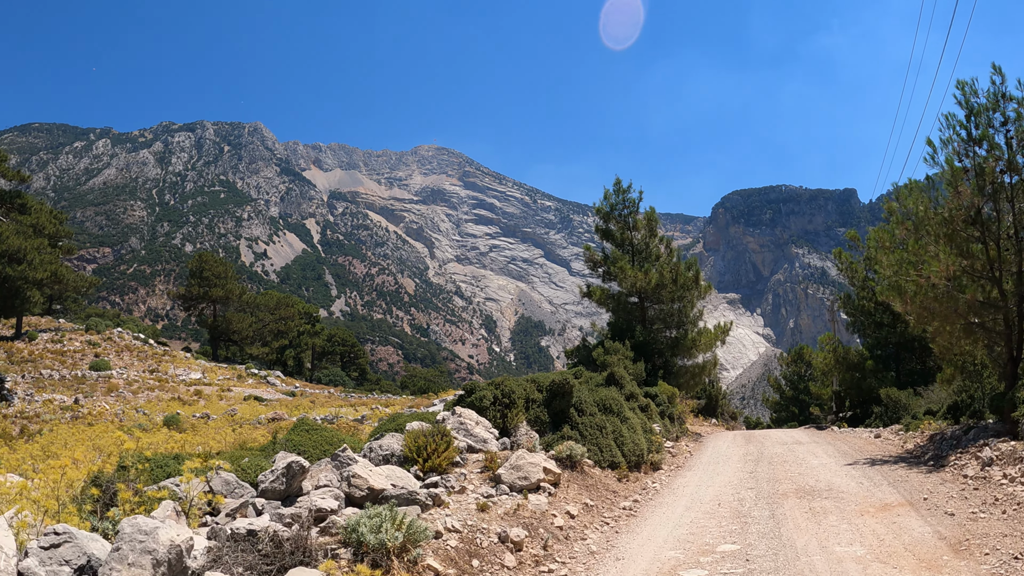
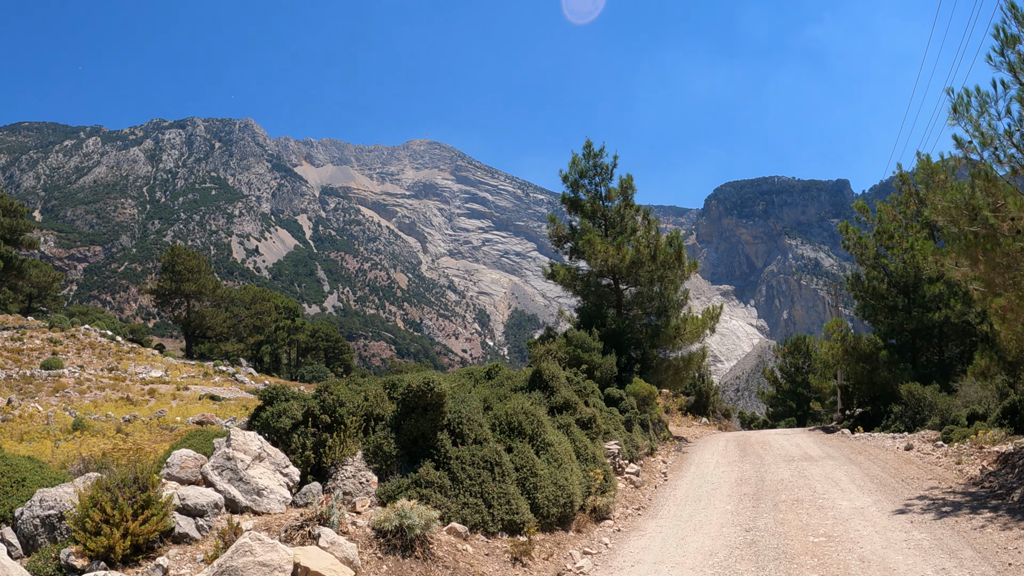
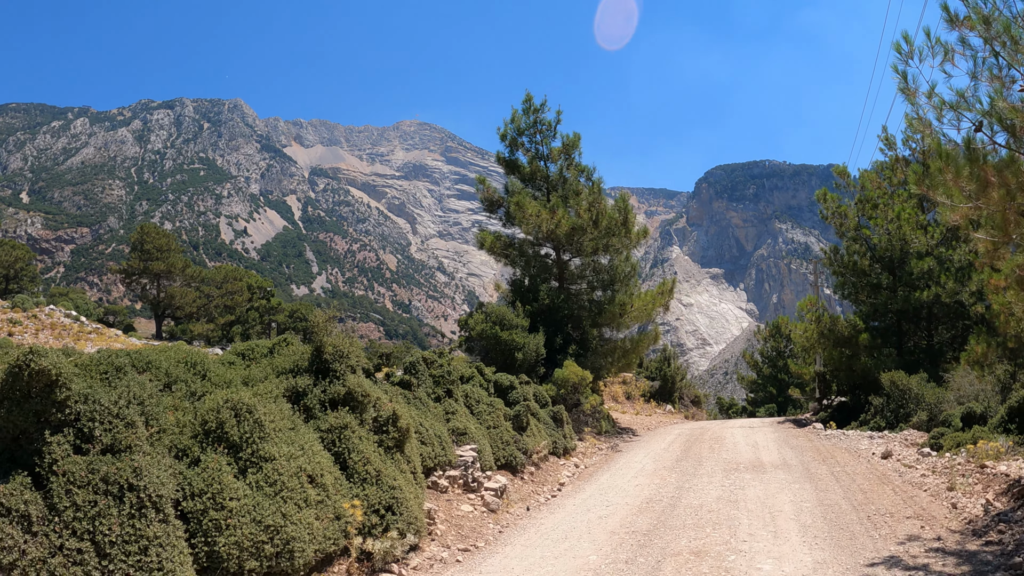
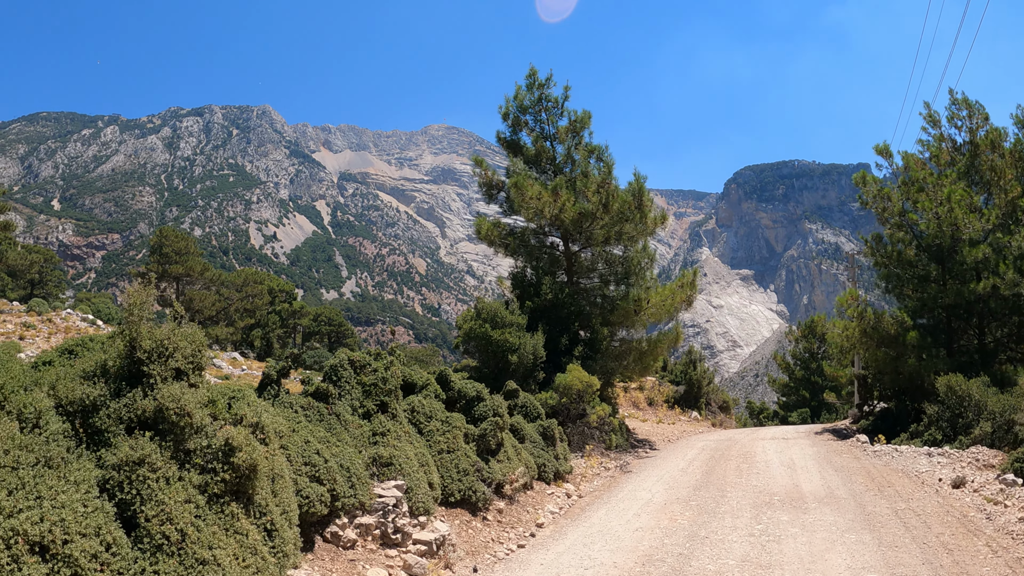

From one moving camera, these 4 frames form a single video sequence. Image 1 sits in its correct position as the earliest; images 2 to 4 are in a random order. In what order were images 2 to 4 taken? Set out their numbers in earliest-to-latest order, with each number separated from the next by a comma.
2, 3, 4
